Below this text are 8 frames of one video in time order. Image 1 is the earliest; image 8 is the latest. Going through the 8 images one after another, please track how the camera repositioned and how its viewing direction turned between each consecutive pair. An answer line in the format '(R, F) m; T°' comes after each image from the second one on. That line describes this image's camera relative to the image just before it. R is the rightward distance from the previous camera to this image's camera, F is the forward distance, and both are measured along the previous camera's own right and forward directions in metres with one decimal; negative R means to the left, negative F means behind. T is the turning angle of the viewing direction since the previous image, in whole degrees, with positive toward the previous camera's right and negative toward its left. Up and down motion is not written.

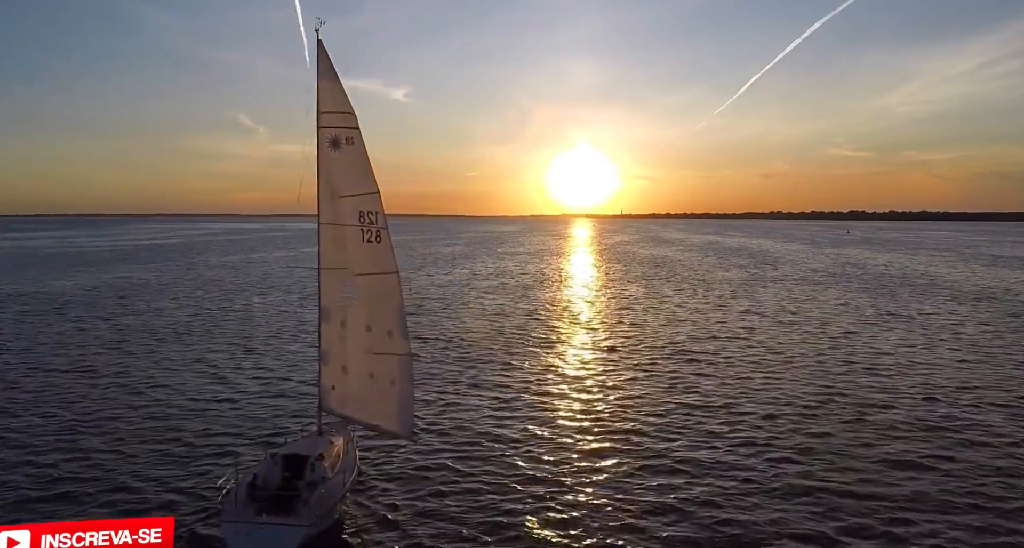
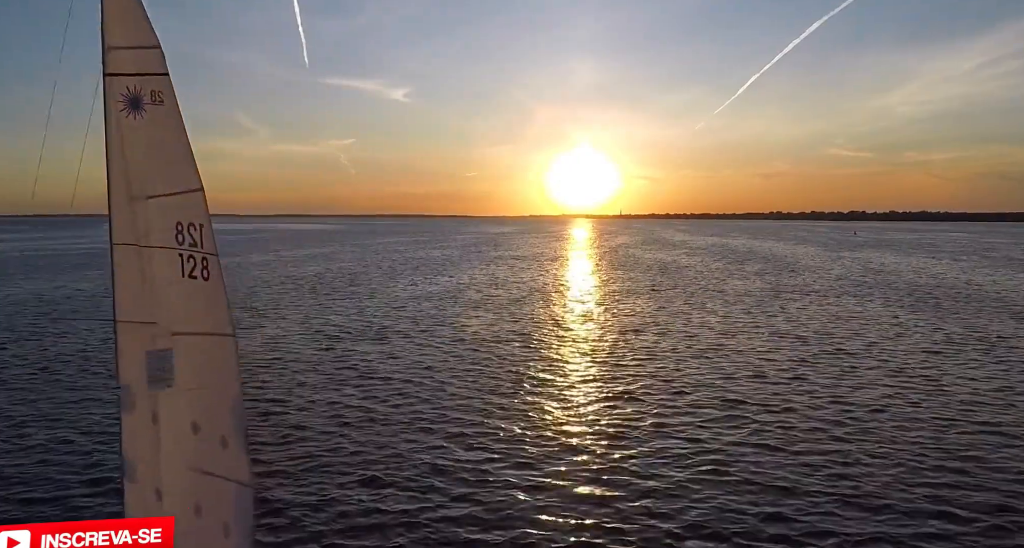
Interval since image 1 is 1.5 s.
(+0.7, +5.5) m; 0°
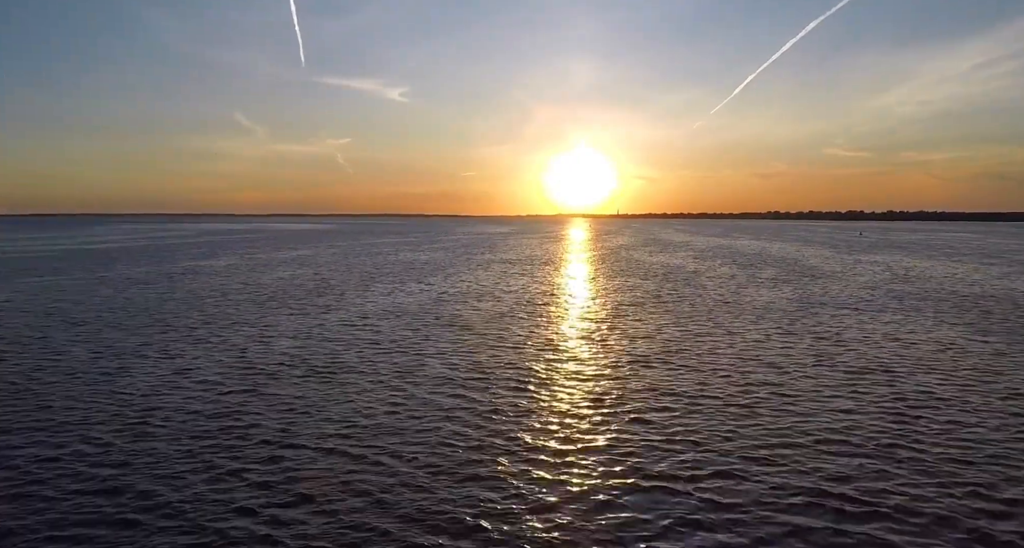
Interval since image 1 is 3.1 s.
(+0.6, +5.6) m; 0°
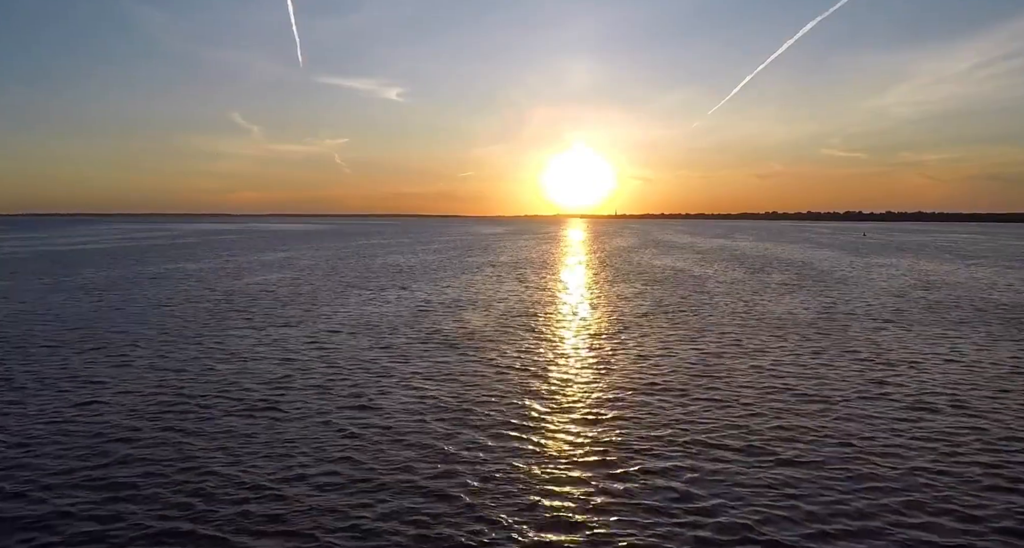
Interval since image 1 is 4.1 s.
(+0.3, +3.8) m; 0°
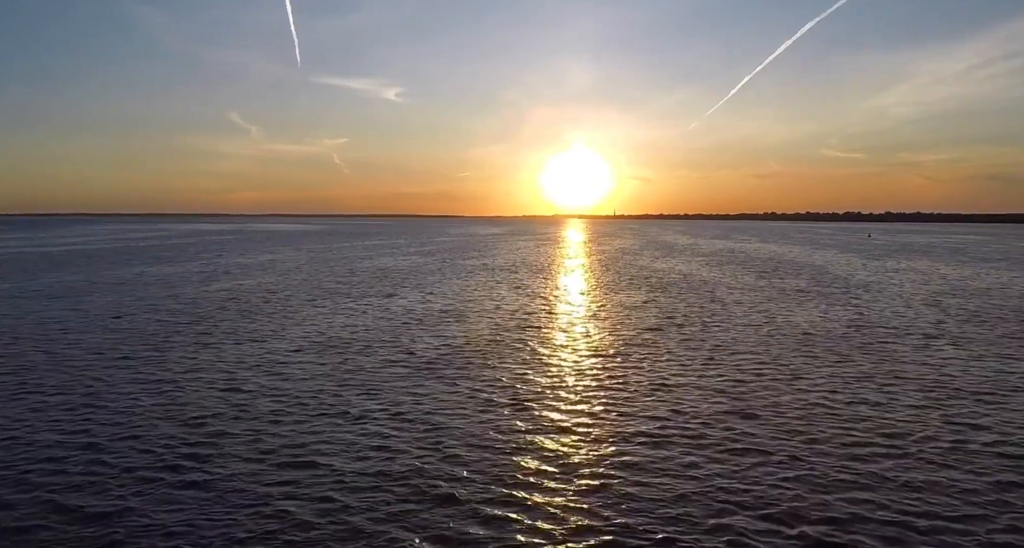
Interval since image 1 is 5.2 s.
(+0.3, +3.7) m; 0°
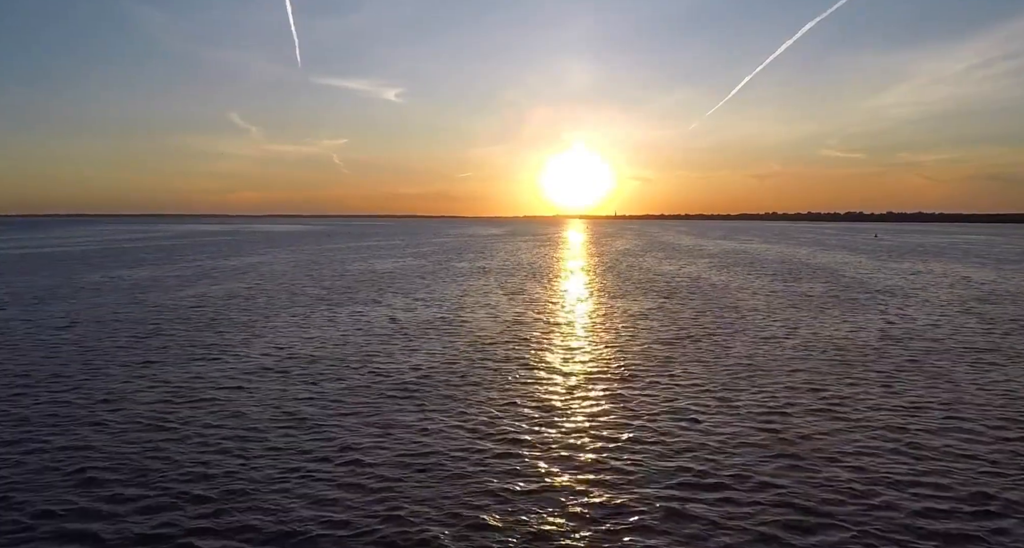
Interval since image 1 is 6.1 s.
(+0.2, +3.4) m; 0°
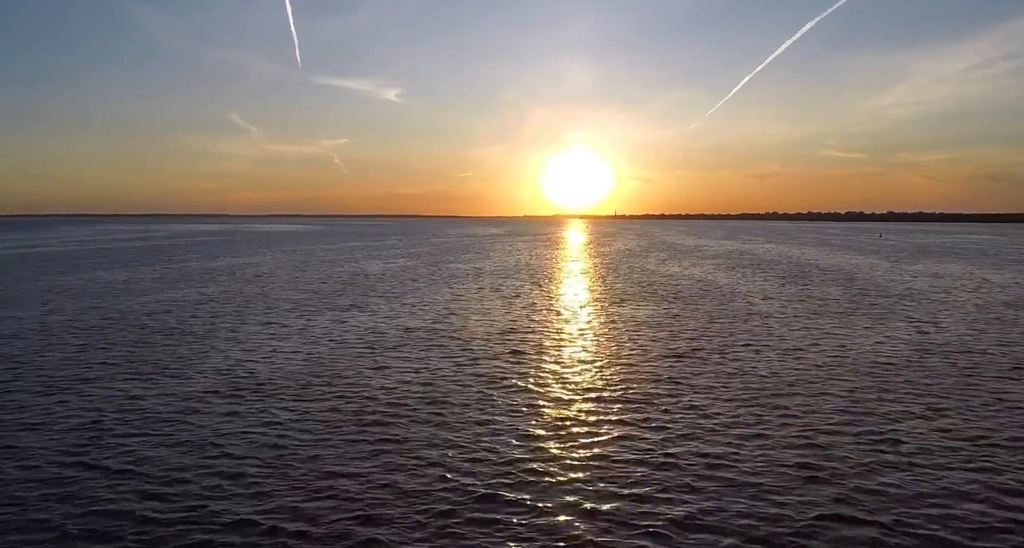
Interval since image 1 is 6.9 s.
(+0.3, +2.9) m; 0°
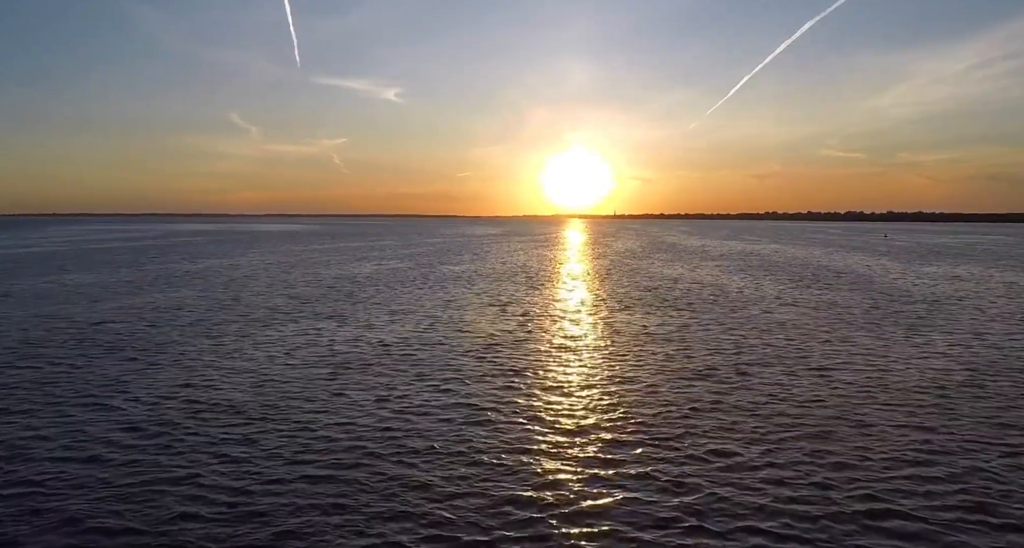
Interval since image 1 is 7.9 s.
(+0.2, +3.1) m; 0°
